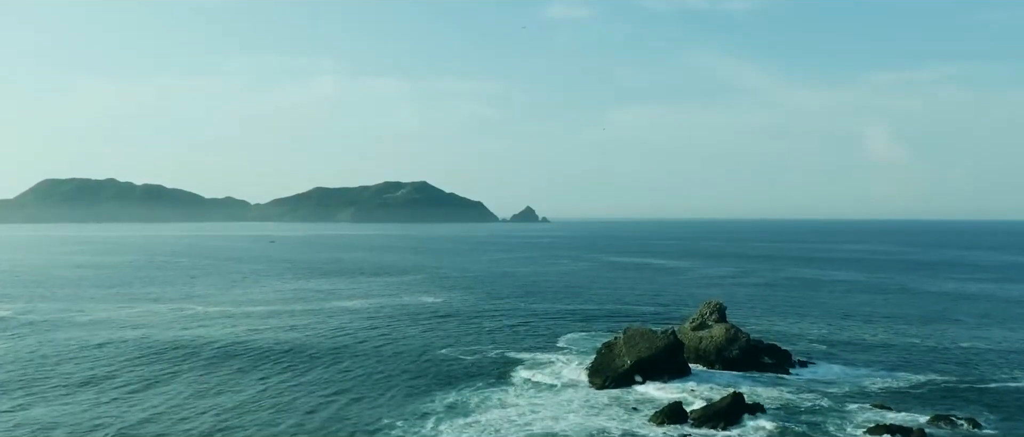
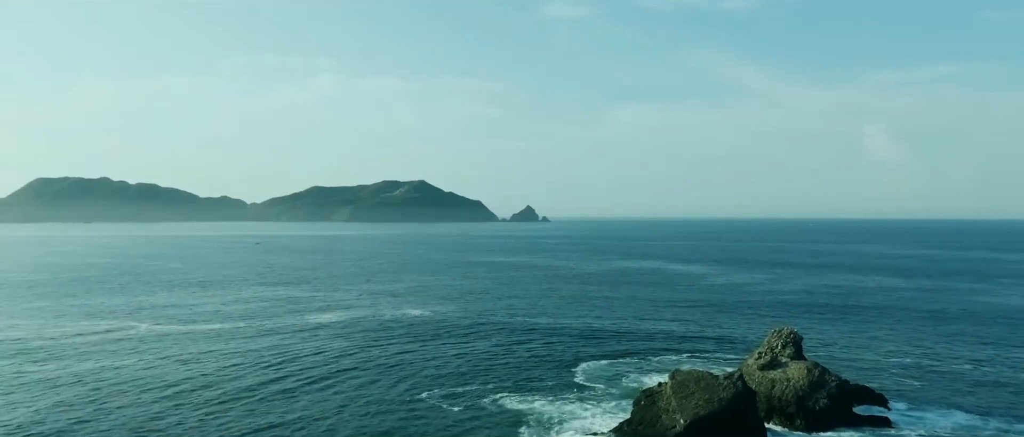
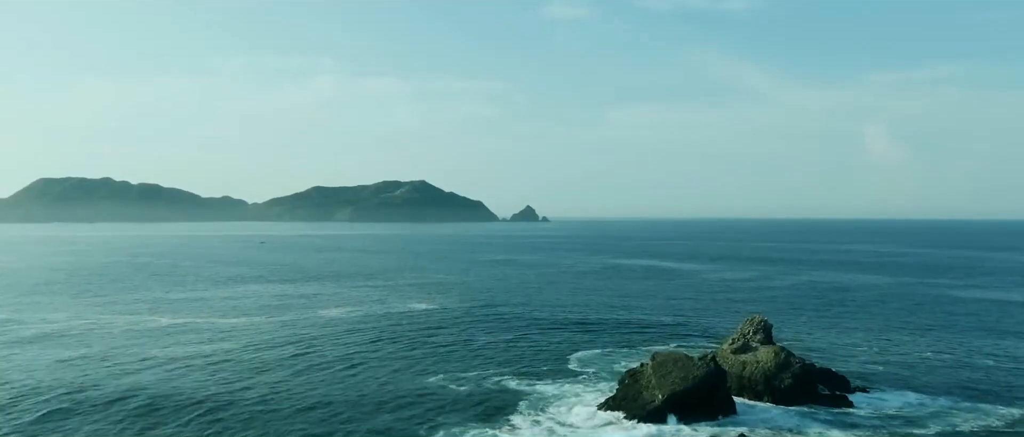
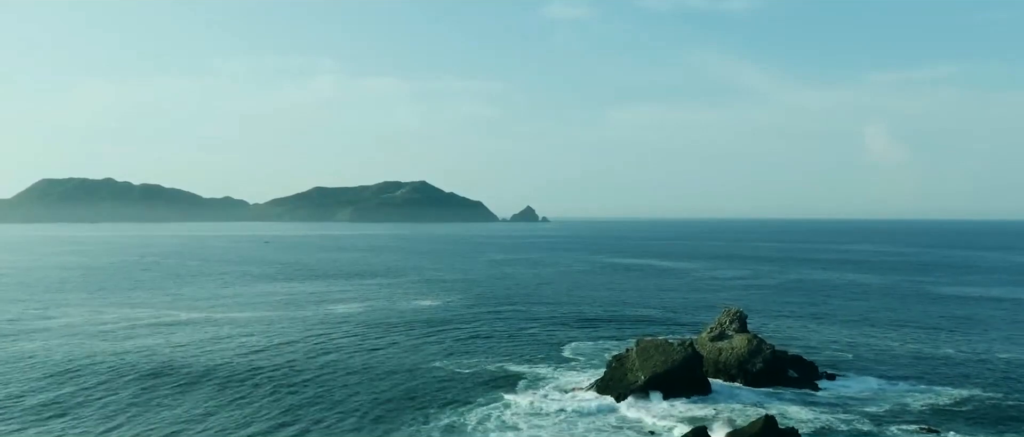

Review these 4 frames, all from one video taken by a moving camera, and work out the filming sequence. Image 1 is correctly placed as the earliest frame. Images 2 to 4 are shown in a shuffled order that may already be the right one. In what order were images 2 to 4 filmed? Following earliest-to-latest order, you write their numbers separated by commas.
4, 3, 2
